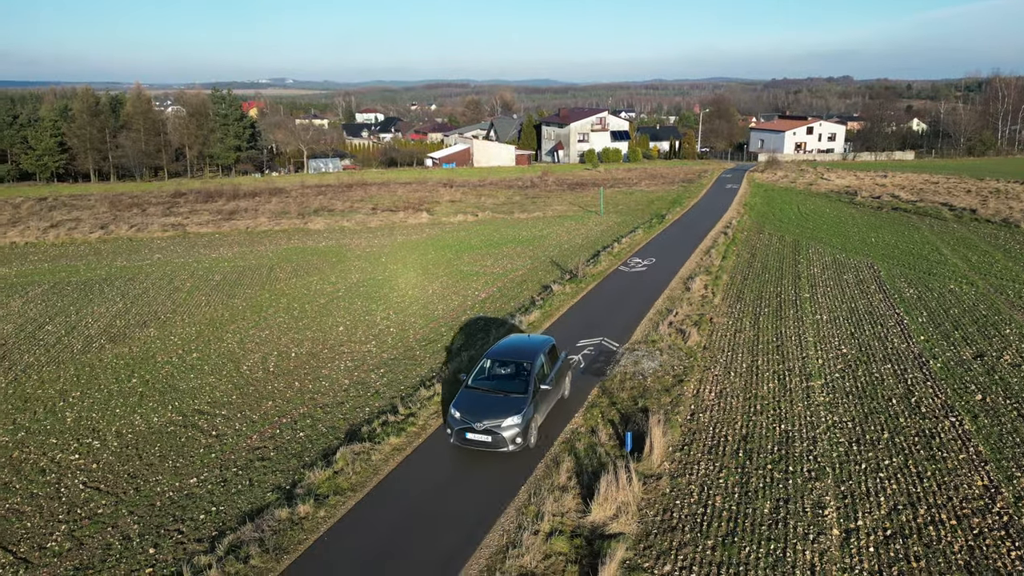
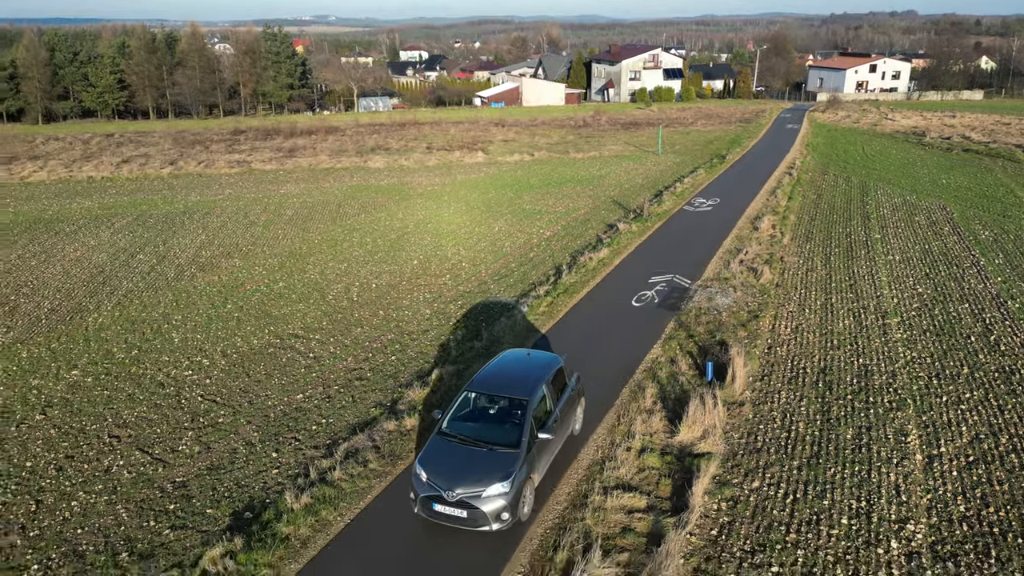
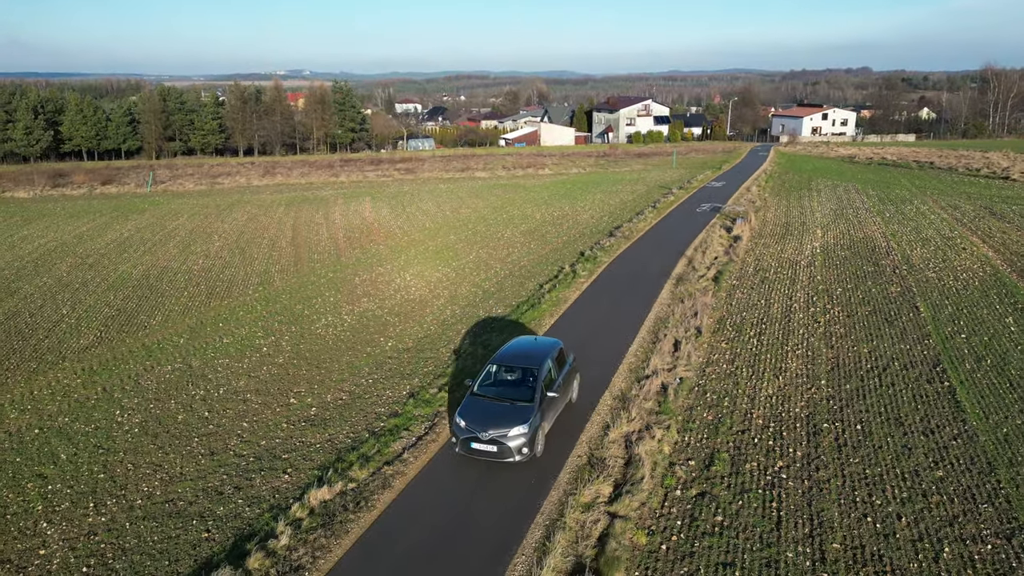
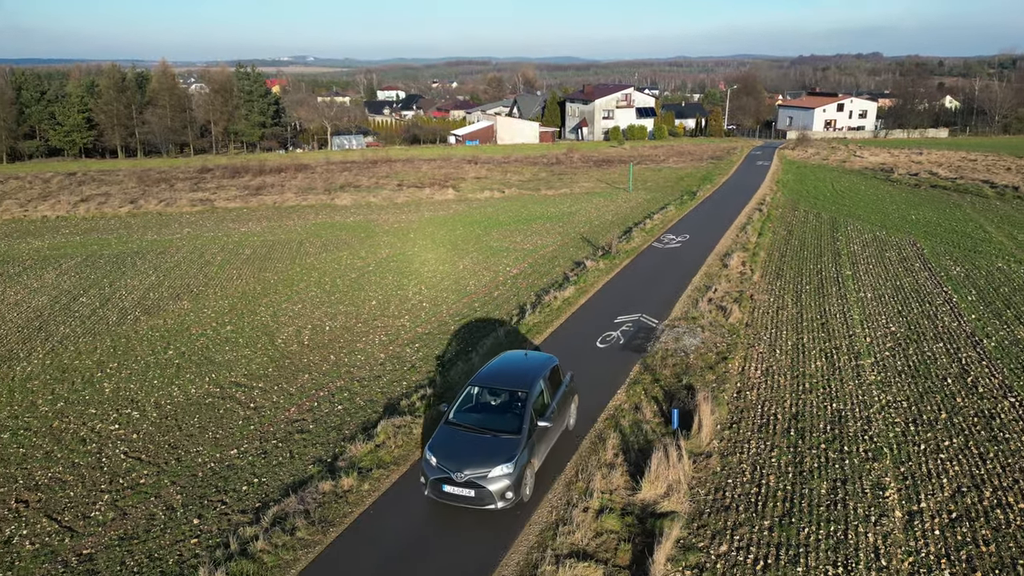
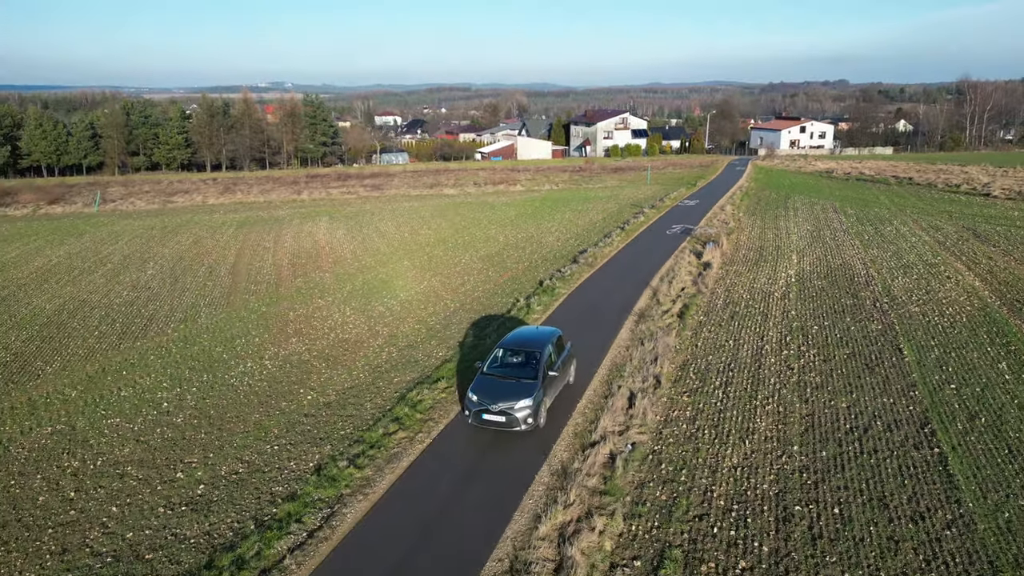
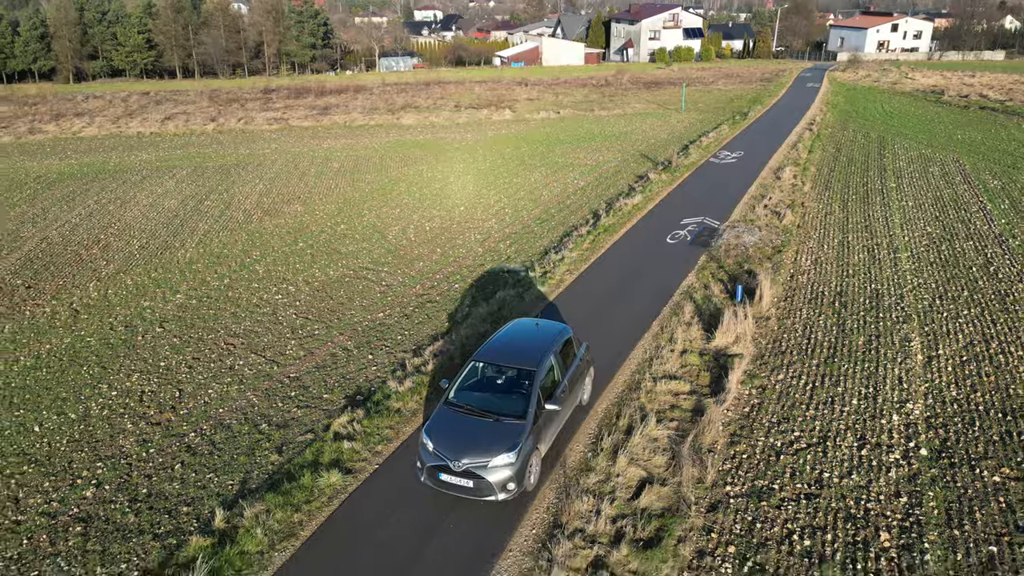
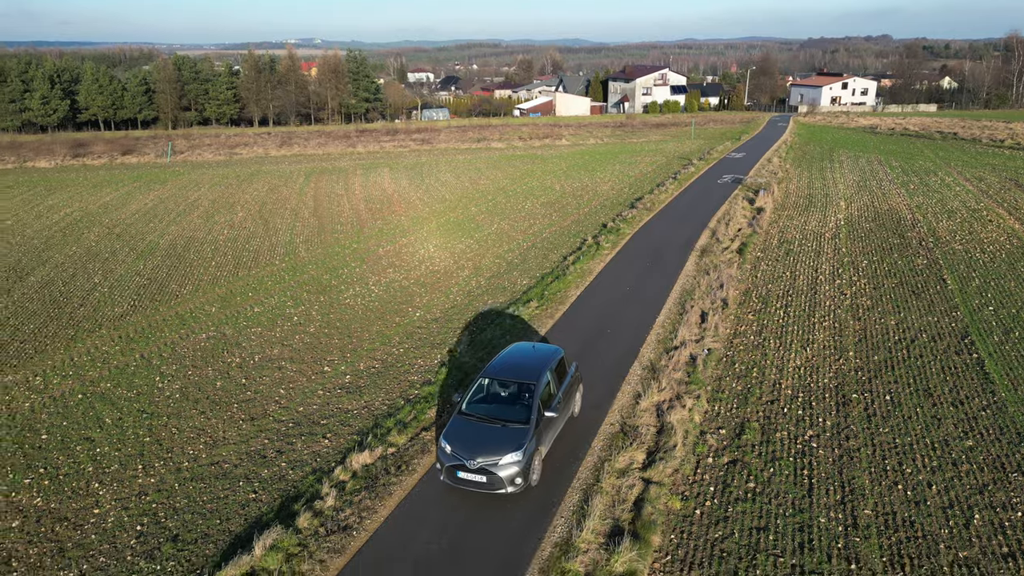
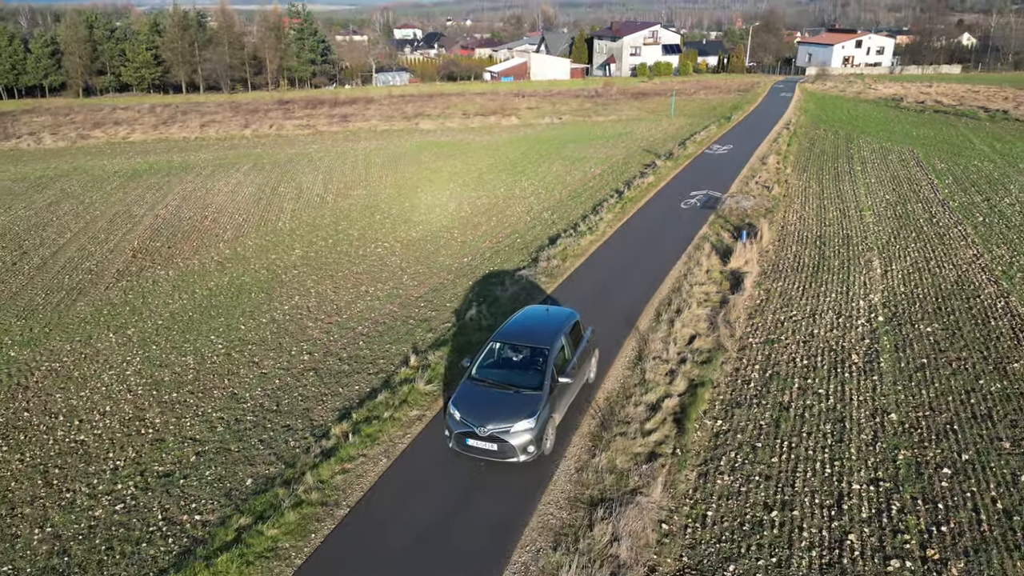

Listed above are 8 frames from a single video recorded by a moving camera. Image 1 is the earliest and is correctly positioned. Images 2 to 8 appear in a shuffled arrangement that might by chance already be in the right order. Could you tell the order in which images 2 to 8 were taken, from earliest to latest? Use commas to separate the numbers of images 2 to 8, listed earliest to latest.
4, 2, 6, 8, 5, 3, 7
